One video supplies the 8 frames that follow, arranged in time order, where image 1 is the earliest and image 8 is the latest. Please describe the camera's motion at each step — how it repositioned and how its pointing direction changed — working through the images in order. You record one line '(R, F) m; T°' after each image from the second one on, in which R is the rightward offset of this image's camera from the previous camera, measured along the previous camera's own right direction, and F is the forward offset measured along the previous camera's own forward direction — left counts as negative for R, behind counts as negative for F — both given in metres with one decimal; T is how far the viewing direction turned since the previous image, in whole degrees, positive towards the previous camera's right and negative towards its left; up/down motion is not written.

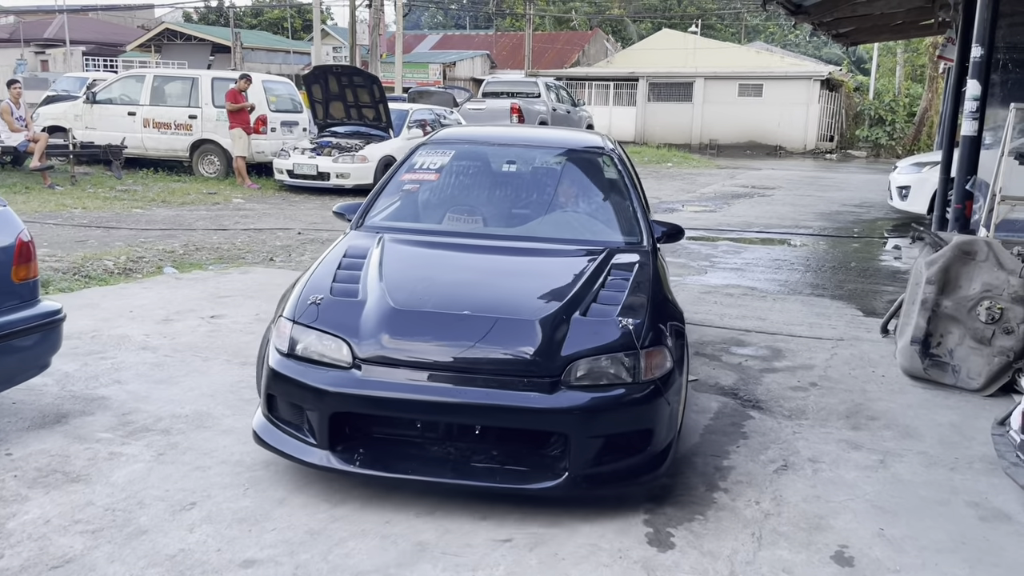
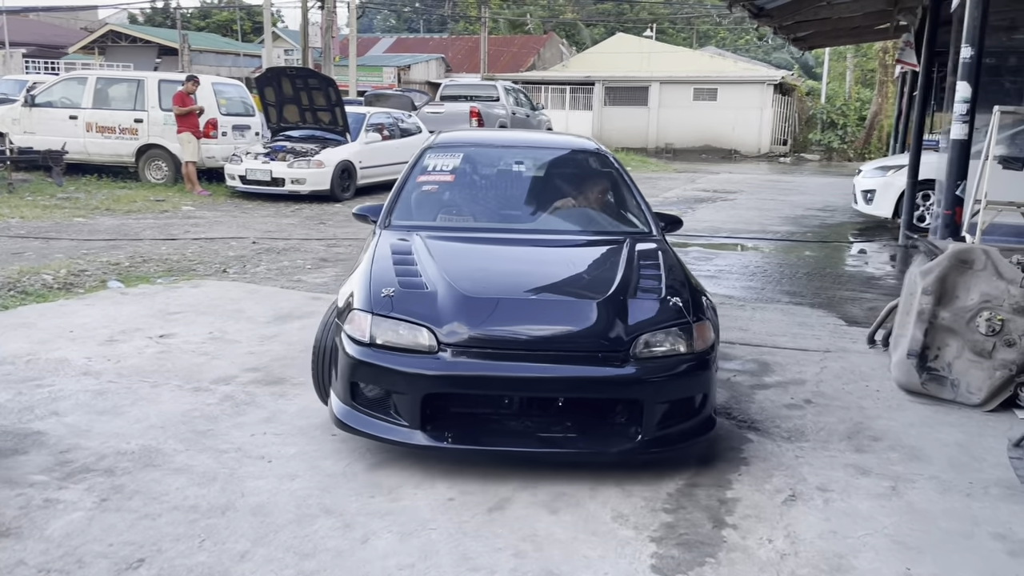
(-0.1, +0.3) m; +3°
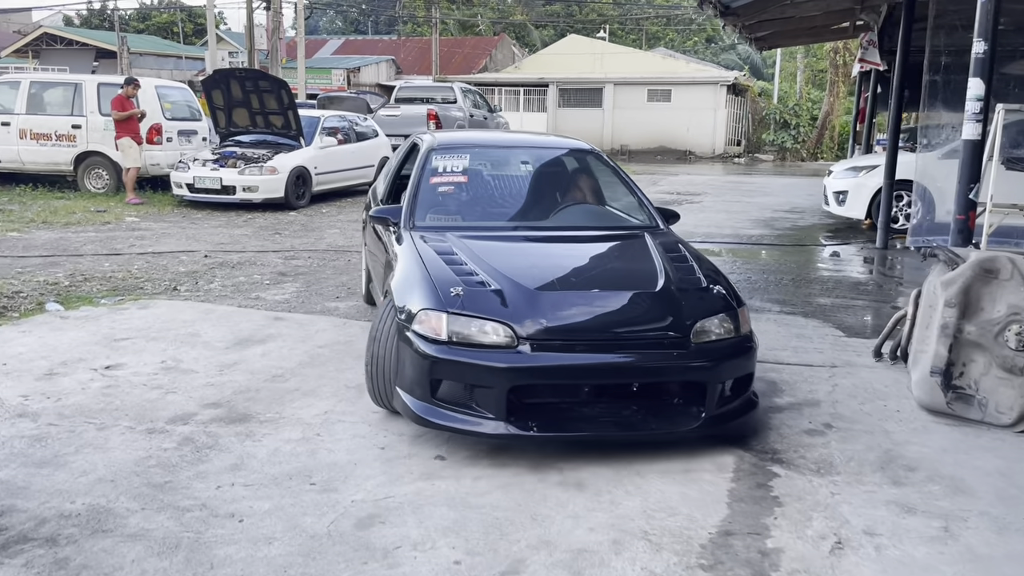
(-0.2, +0.4) m; +3°
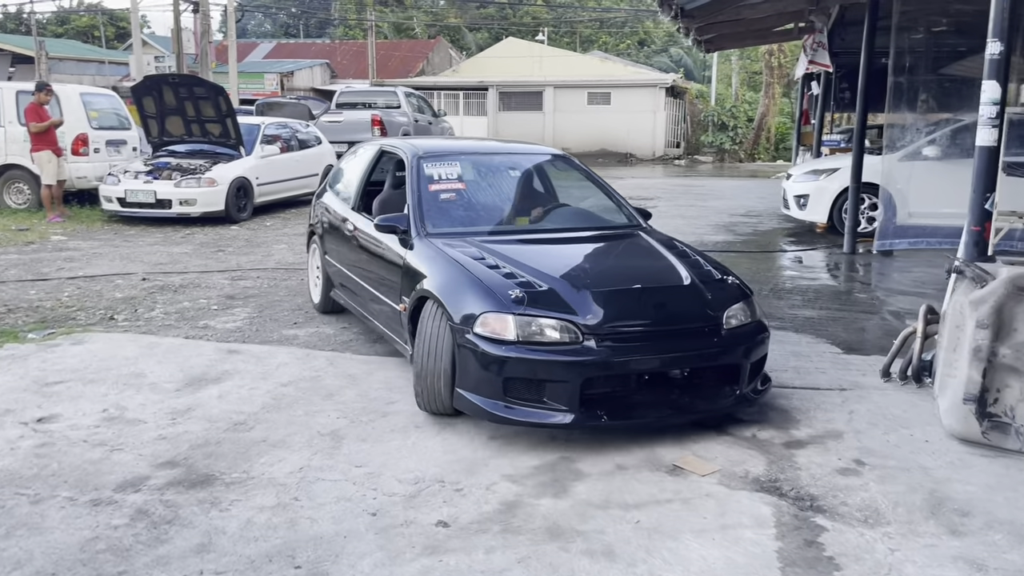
(-0.3, +0.5) m; +4°
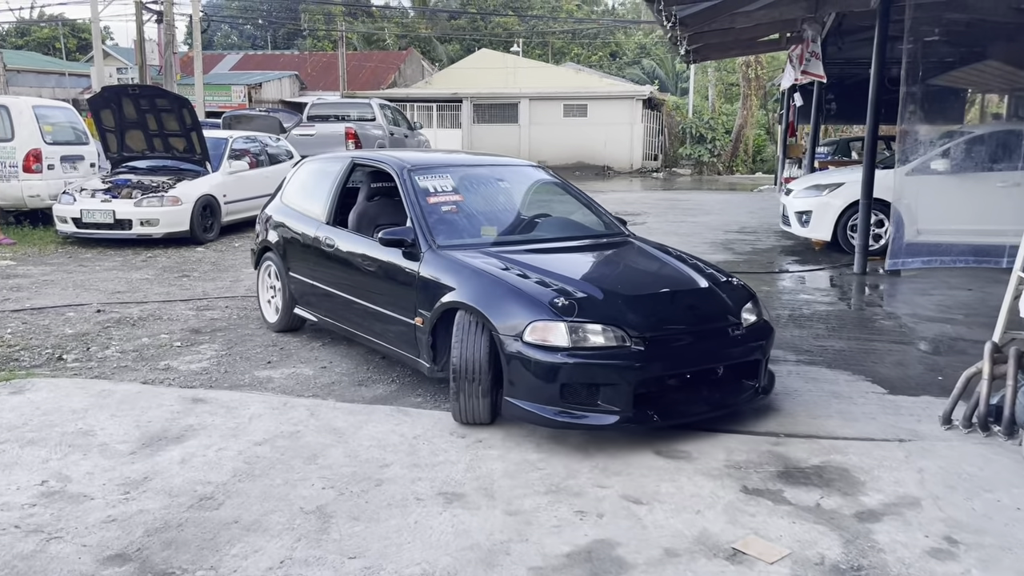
(-0.2, +0.6) m; +2°
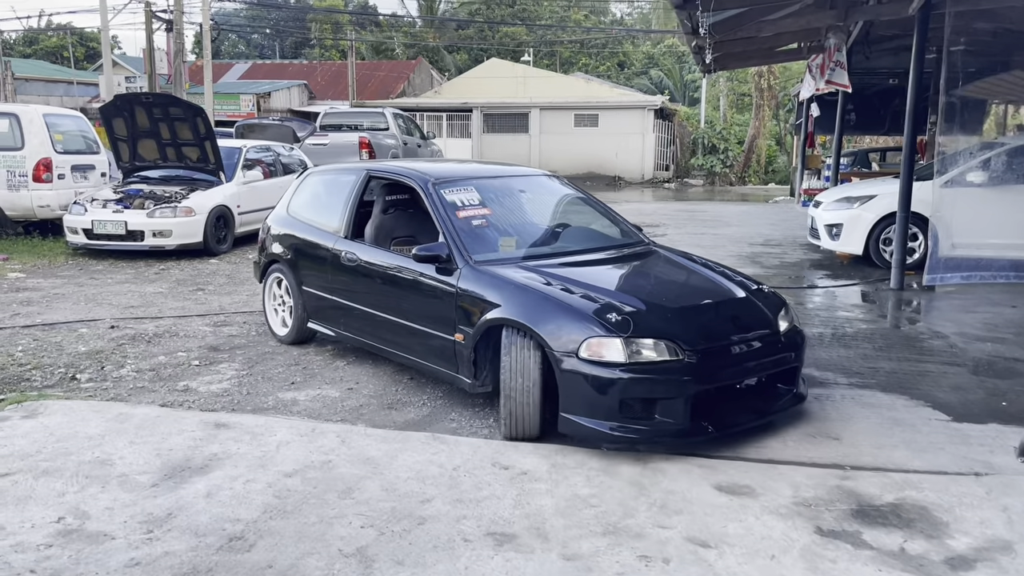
(-0.2, +0.3) m; 0°
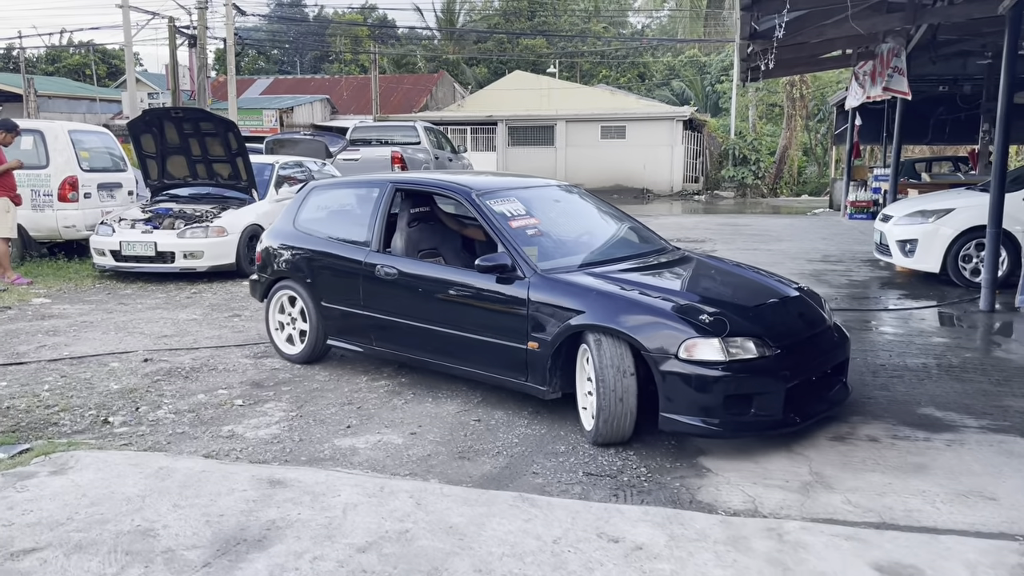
(-0.4, +0.6) m; -1°
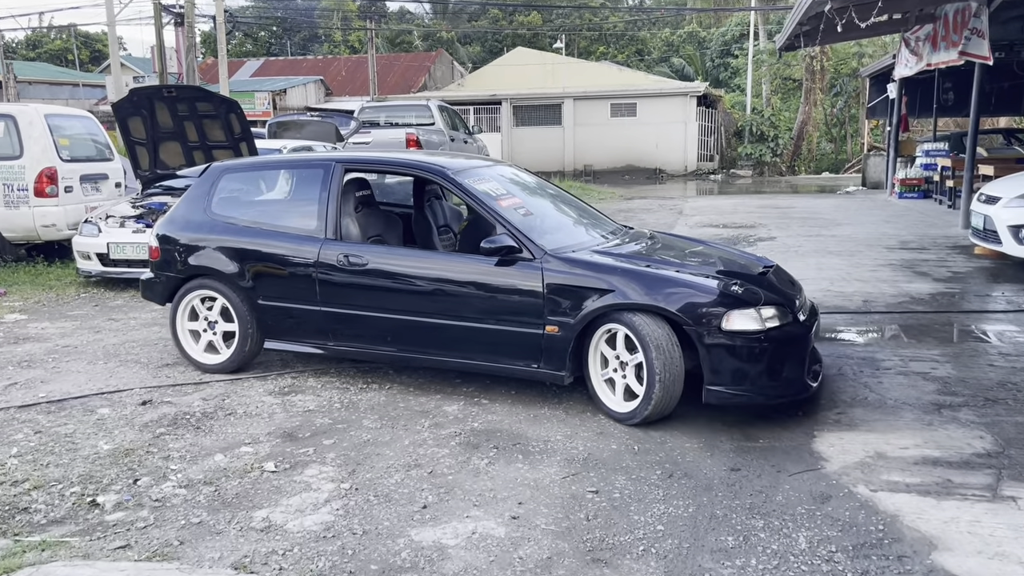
(-0.6, +1.3) m; +1°
